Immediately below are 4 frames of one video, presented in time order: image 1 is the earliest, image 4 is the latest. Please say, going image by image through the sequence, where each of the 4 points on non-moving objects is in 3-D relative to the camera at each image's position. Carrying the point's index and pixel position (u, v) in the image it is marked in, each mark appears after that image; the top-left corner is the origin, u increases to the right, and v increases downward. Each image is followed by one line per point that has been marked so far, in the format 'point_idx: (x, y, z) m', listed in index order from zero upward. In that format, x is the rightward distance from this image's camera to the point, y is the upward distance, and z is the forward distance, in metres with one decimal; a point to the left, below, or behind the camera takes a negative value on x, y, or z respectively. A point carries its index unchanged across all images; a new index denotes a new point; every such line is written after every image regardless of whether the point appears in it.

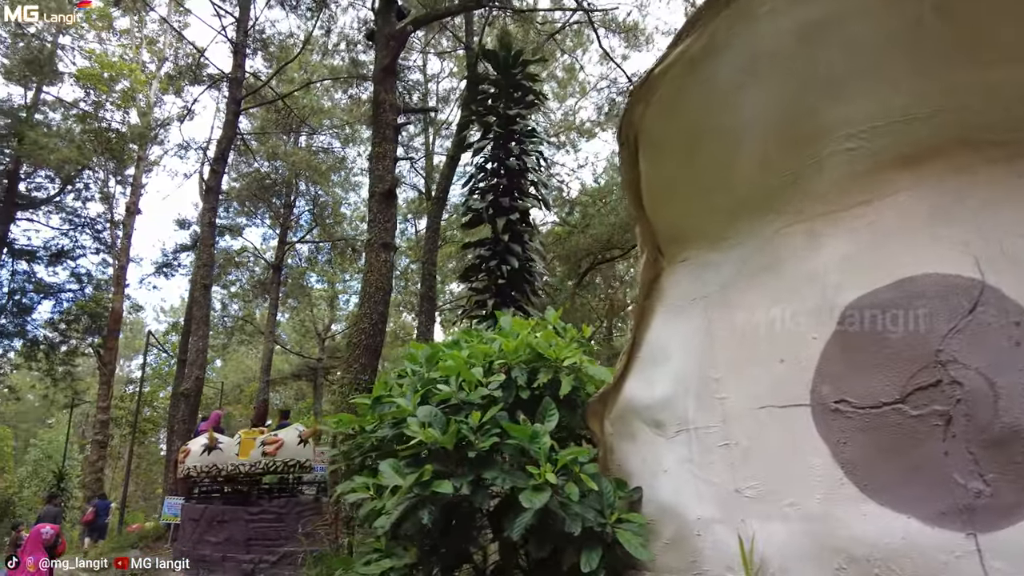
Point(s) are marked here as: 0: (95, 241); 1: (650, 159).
0: (-12.7, +1.5, +18.0) m
1: (+0.7, +0.6, +2.9) m
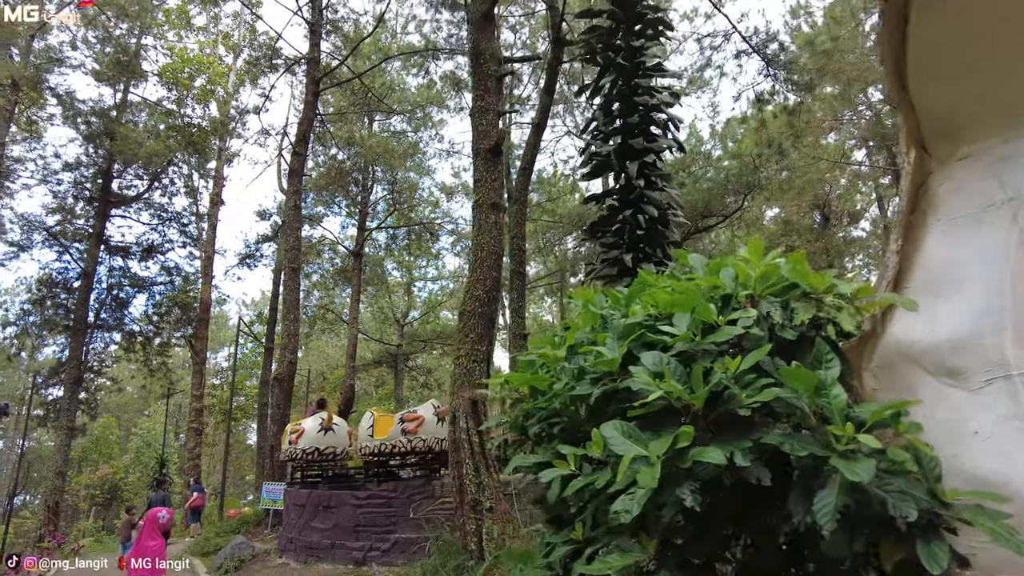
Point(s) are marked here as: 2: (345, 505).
0: (-10.3, +1.7, +18.6) m
1: (+1.5, +1.0, +2.1) m
2: (-1.8, -2.3, +6.3) m
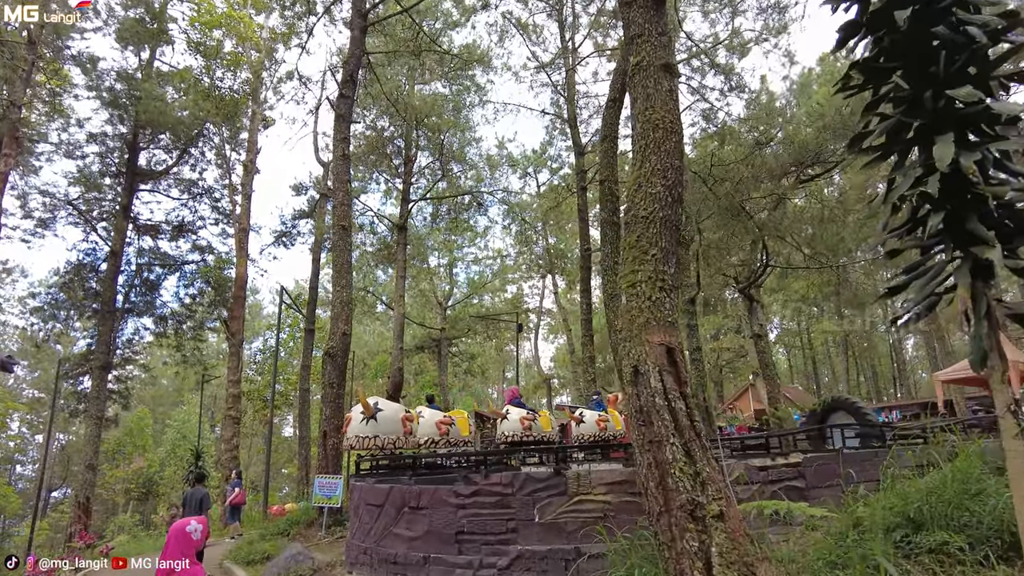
0: (-8.7, +2.3, +17.2) m
1: (+2.4, +1.6, +0.3) m
2: (-0.6, -1.7, +4.7) m
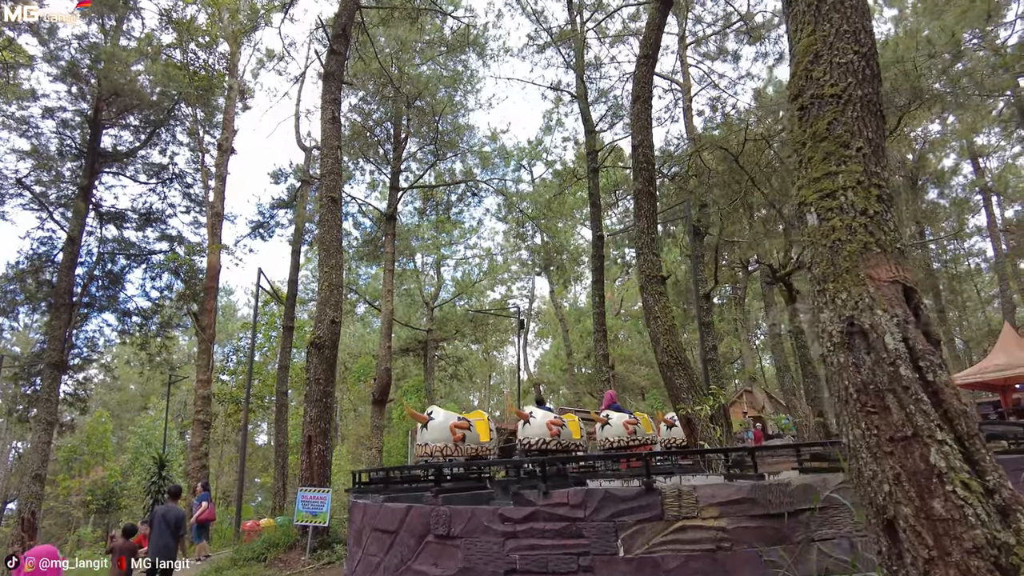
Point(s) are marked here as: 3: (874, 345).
0: (-8.7, +2.5, +15.8) m
1: (+3.0, +1.9, -0.7) m
2: (-0.2, -1.4, +3.5) m
3: (+1.1, -0.2, +1.9) m
